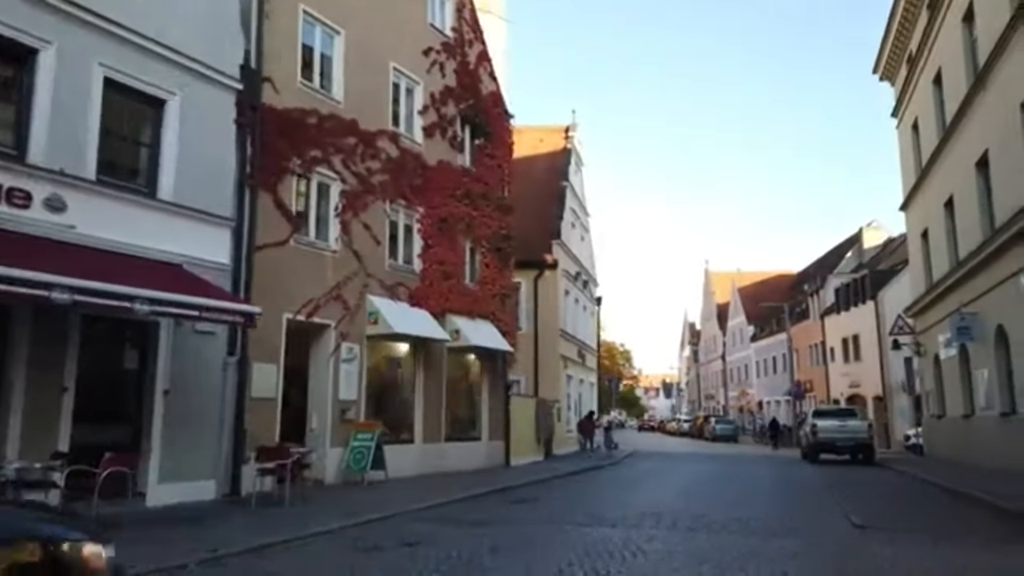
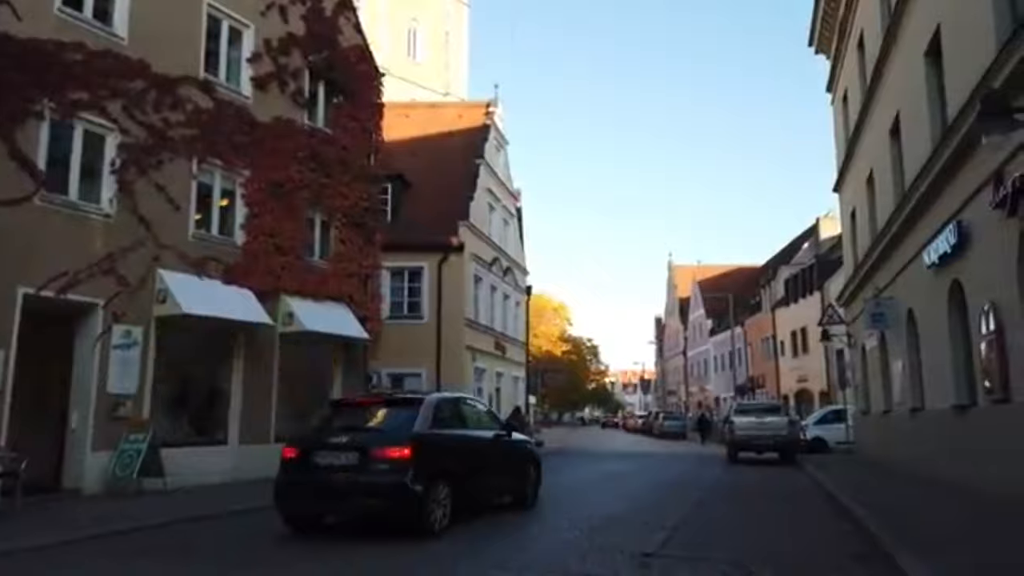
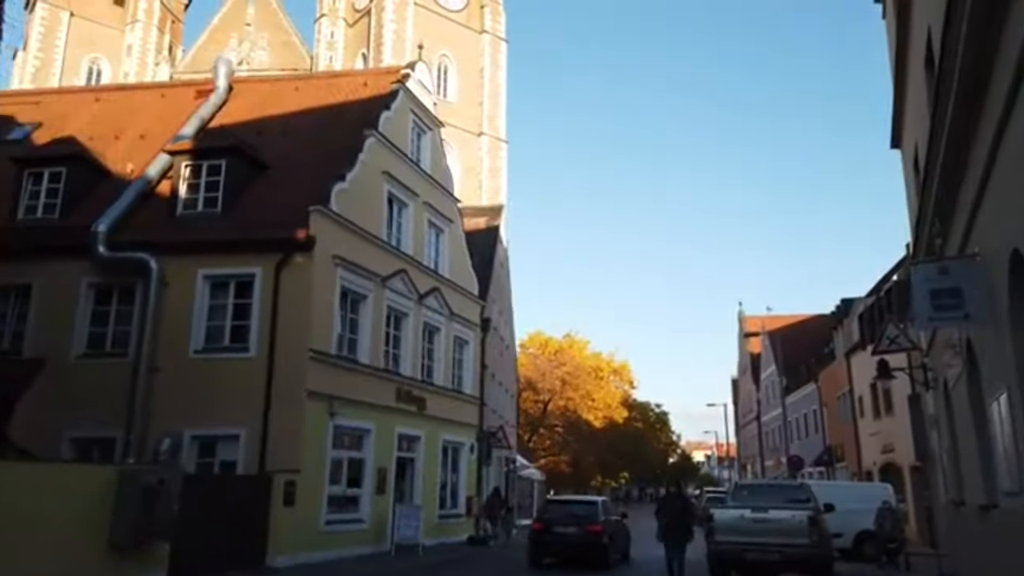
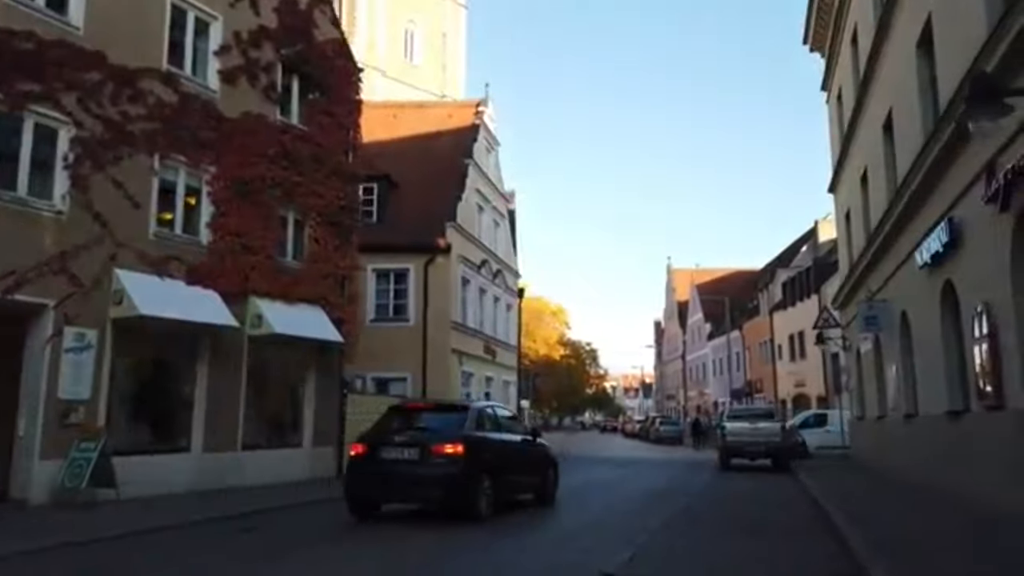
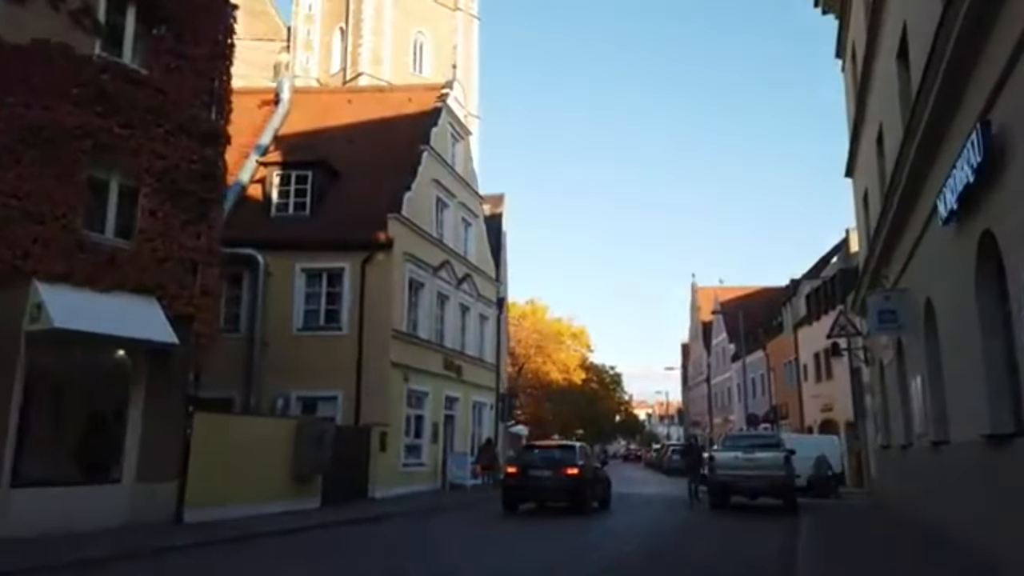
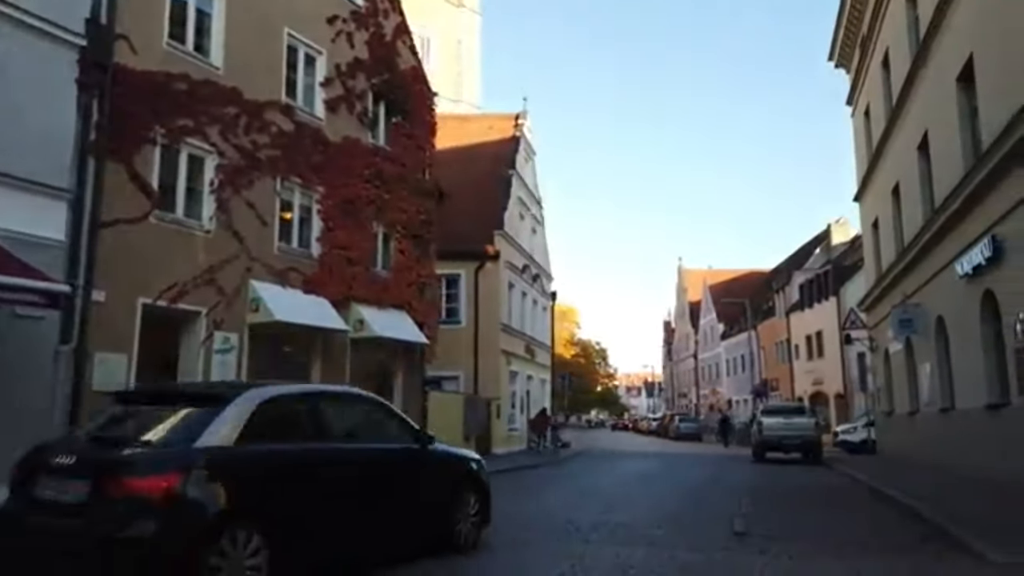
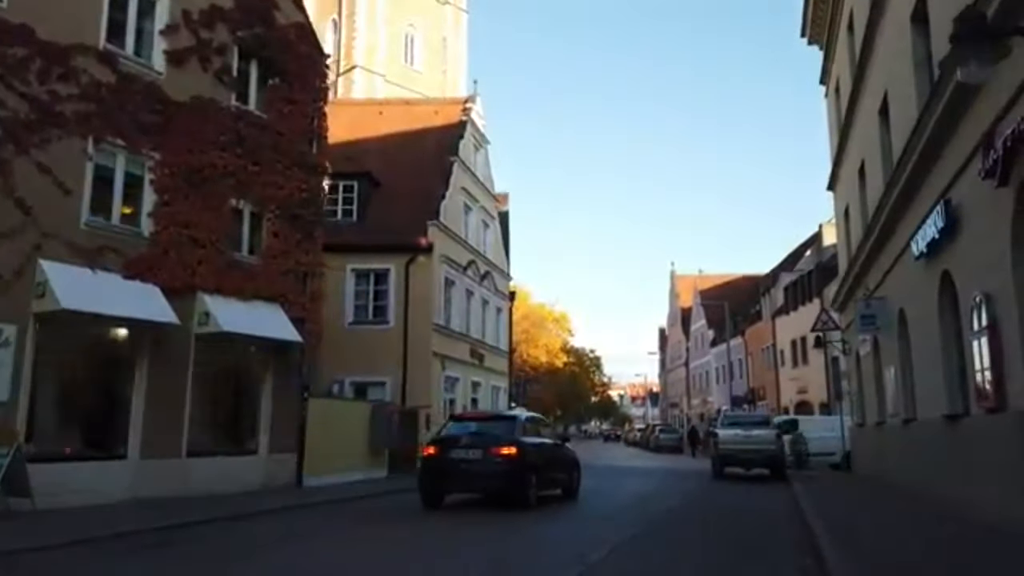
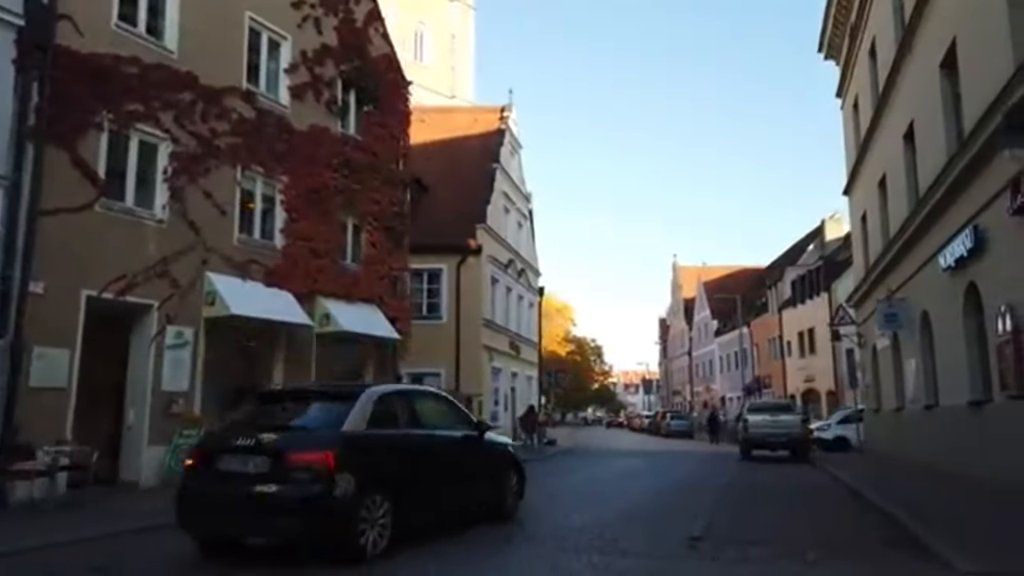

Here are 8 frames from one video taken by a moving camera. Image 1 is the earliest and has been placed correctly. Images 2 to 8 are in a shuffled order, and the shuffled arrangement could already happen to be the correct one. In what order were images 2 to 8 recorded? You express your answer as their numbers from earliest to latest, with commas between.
6, 8, 2, 4, 7, 5, 3
